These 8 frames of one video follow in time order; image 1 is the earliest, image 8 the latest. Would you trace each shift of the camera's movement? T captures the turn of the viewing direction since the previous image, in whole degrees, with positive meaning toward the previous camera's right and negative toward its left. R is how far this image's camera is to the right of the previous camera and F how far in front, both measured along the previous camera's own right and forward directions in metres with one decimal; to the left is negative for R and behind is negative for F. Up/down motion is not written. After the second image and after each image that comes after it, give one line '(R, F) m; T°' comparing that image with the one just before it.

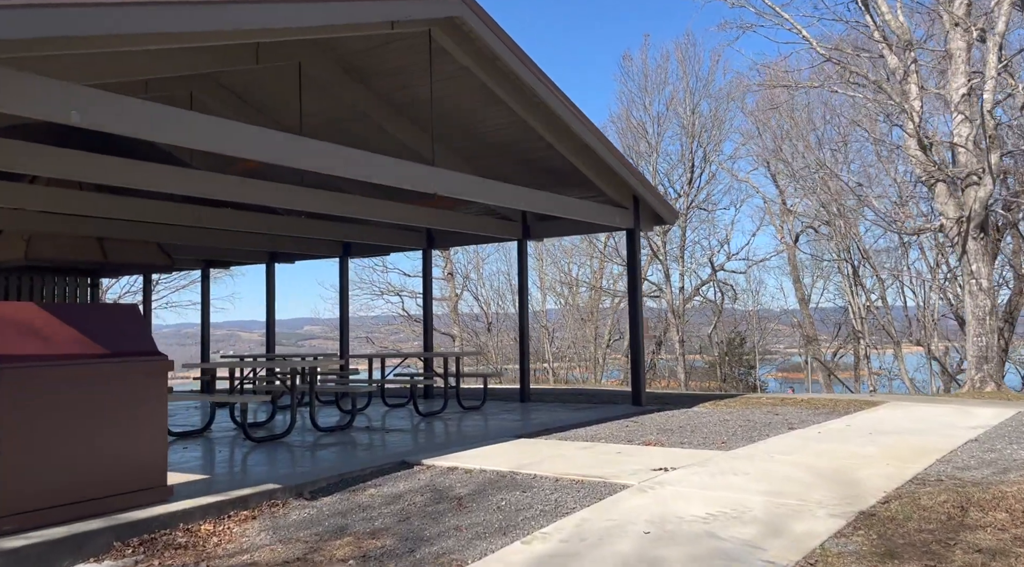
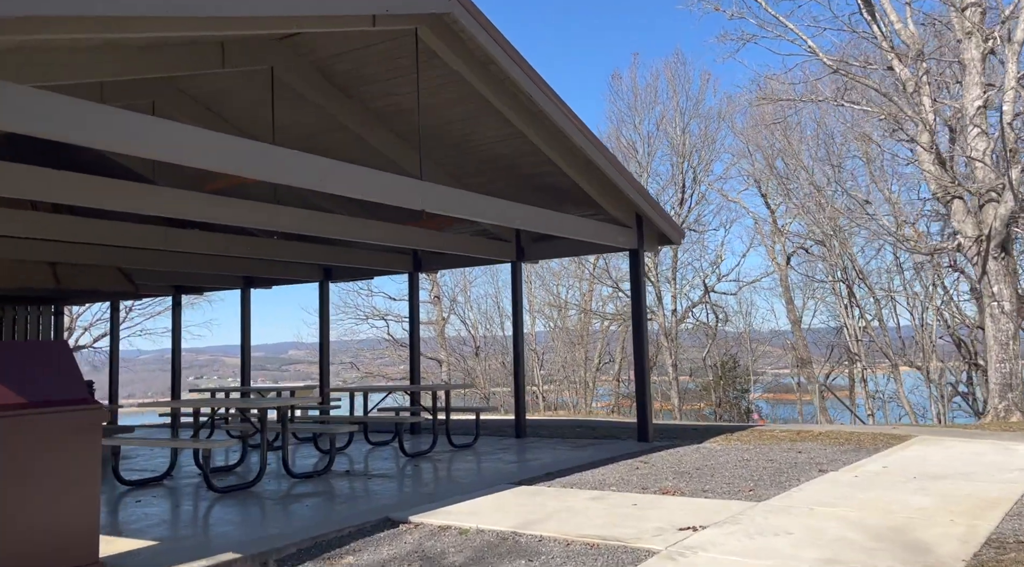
(-0.1, +0.7) m; +1°
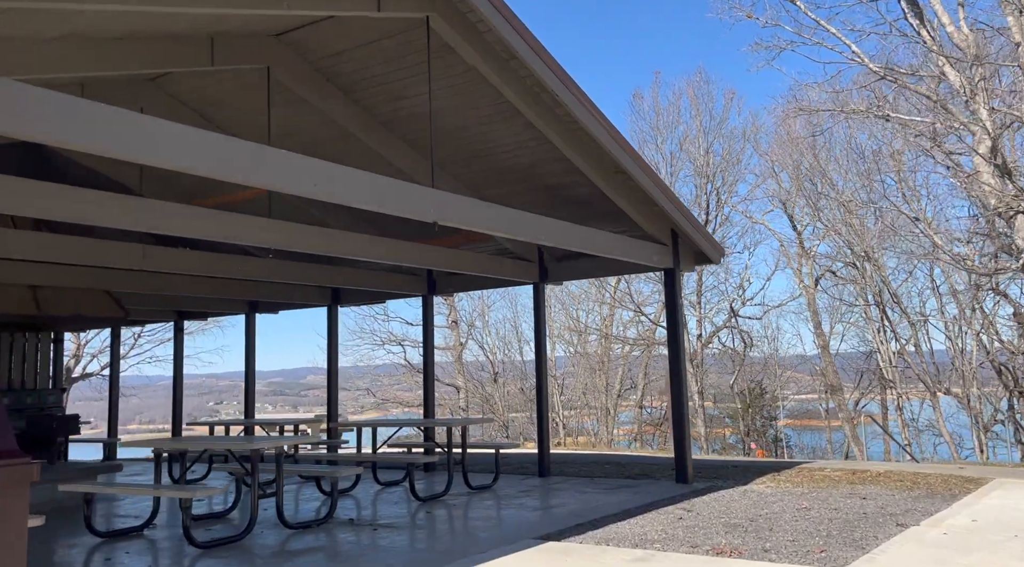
(0.0, +0.8) m; -1°
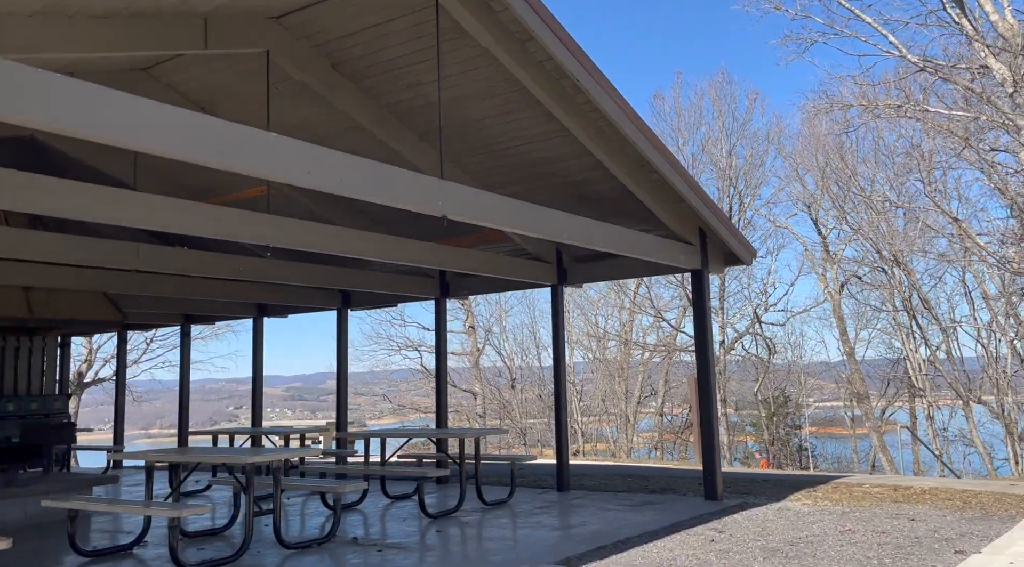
(0.0, +0.4) m; -1°
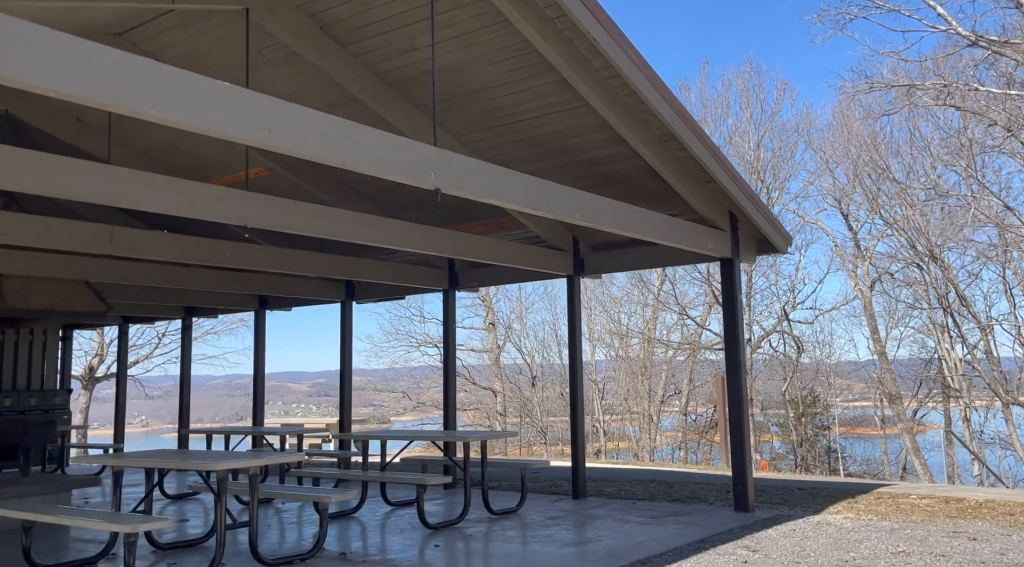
(+0.1, +0.6) m; -1°
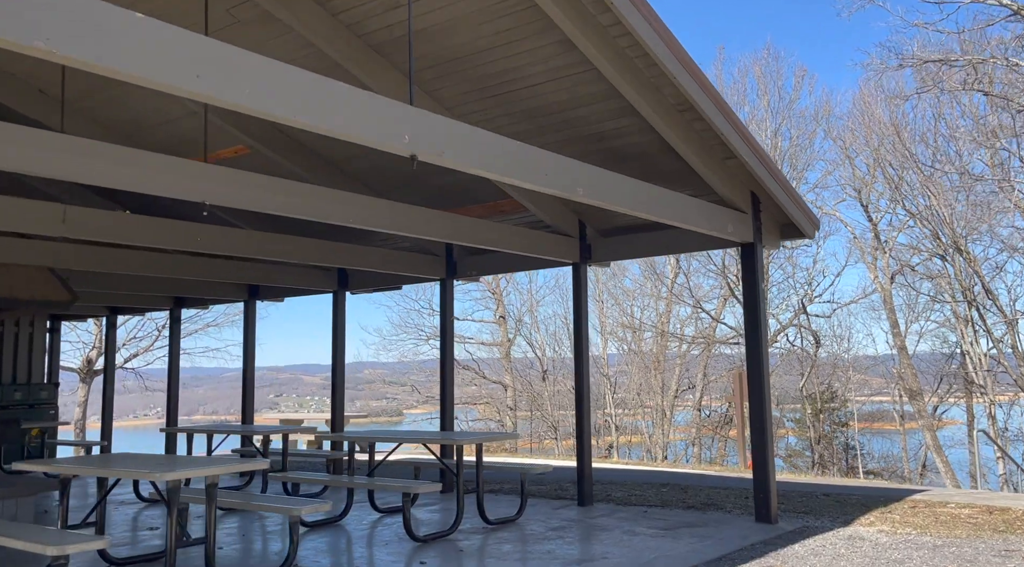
(+0.1, +0.6) m; -1°
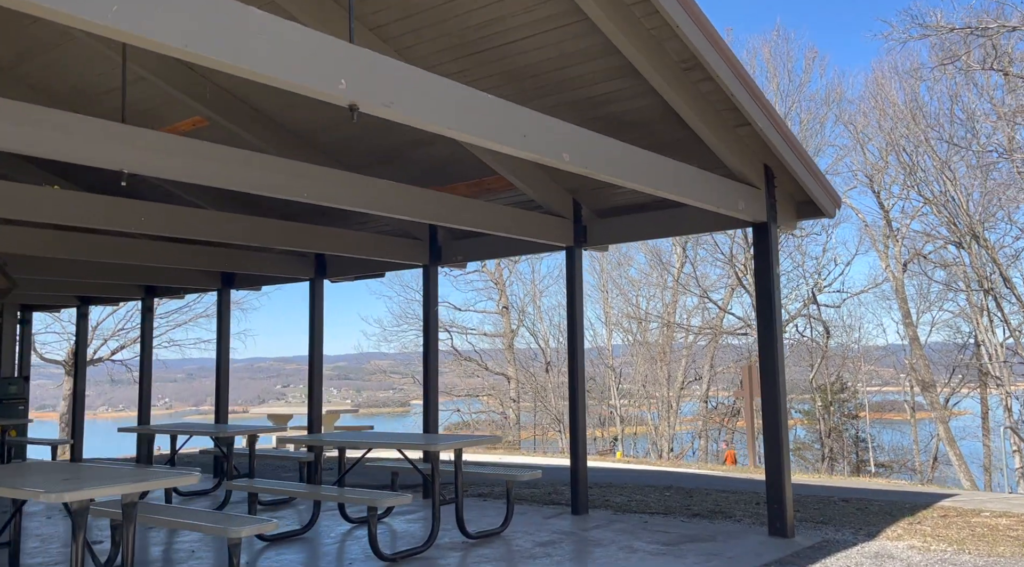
(+0.1, +0.6) m; 0°
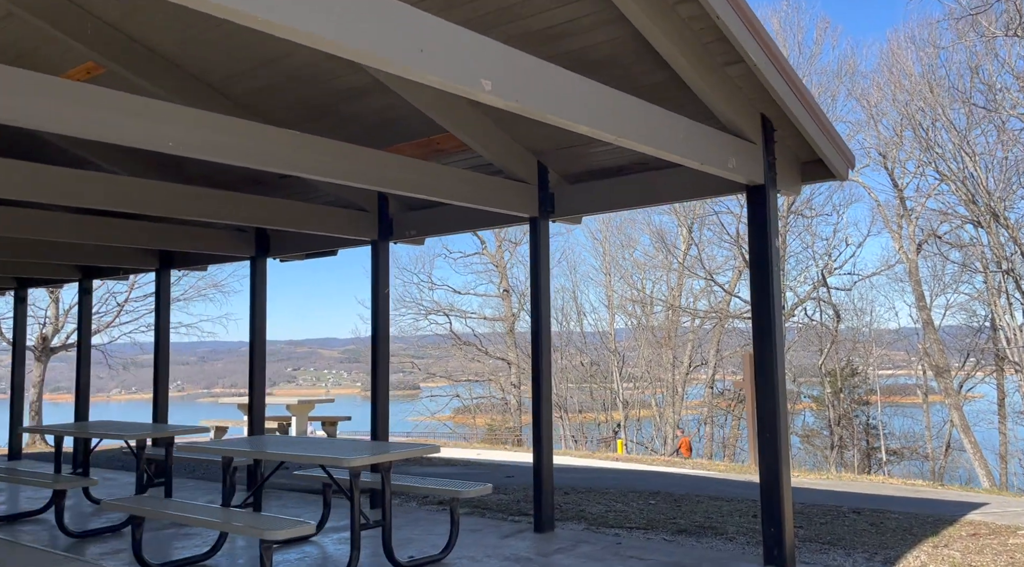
(+0.3, +0.9) m; -1°
